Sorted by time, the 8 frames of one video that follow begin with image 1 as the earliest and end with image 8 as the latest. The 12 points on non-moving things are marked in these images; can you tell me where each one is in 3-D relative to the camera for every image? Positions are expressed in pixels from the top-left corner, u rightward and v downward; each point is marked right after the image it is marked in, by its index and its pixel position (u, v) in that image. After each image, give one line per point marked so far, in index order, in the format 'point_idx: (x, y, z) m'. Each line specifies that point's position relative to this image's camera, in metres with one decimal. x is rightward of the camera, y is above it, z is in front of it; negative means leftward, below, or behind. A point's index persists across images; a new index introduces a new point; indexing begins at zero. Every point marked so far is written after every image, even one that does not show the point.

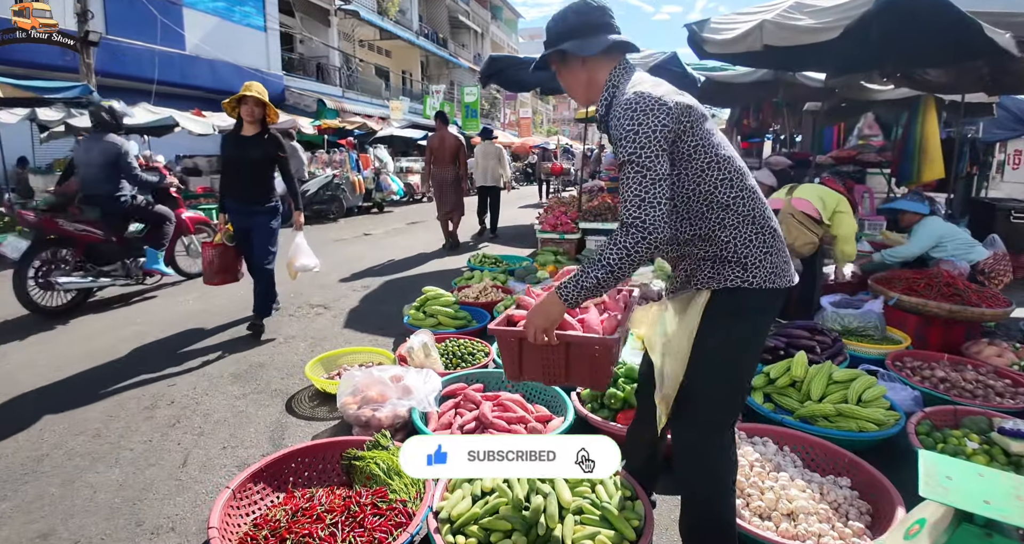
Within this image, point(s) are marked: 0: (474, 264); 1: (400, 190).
0: (-0.5, +0.1, +6.8) m
1: (-3.4, +2.5, +16.6) m
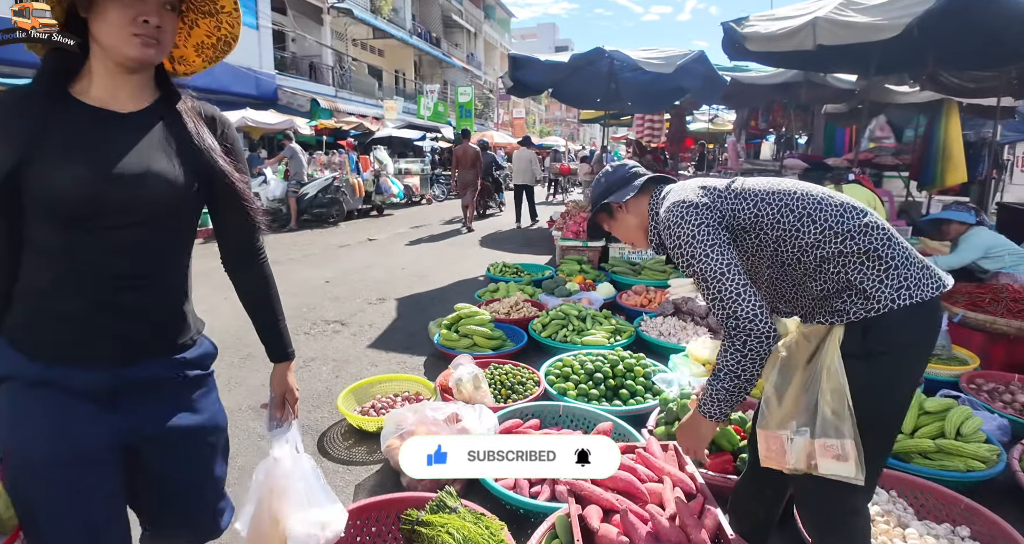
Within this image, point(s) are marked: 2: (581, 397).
0: (-0.2, 0.0, +6.4) m
1: (-3.3, +2.4, +16.1) m
2: (+0.4, -0.8, +3.3) m
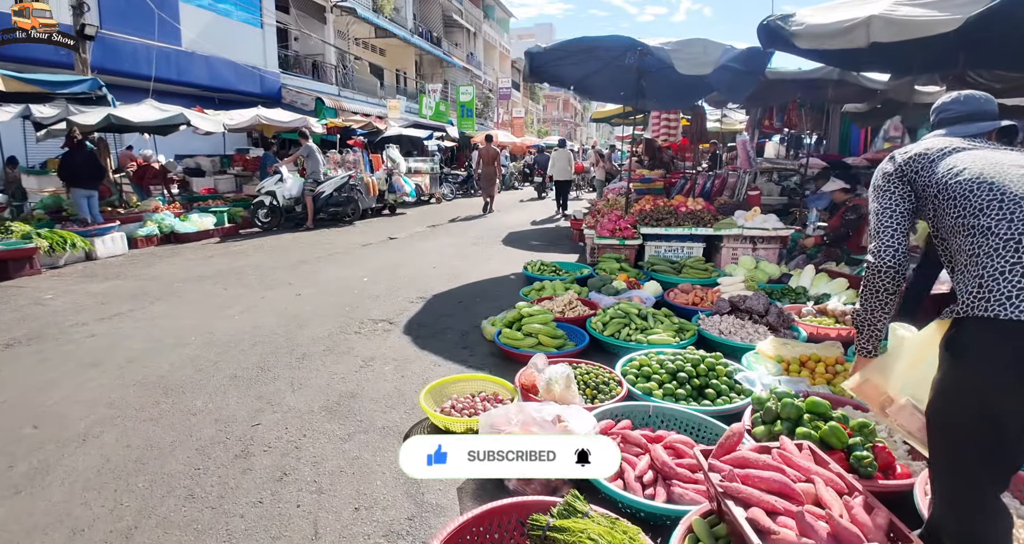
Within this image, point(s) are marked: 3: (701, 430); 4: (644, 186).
0: (+0.3, 0.0, +6.3) m
1: (-3.0, +2.4, +16.0) m
2: (+0.9, -0.7, +3.2) m
3: (+1.0, -0.8, +2.9) m
4: (+2.8, +1.8, +11.6) m
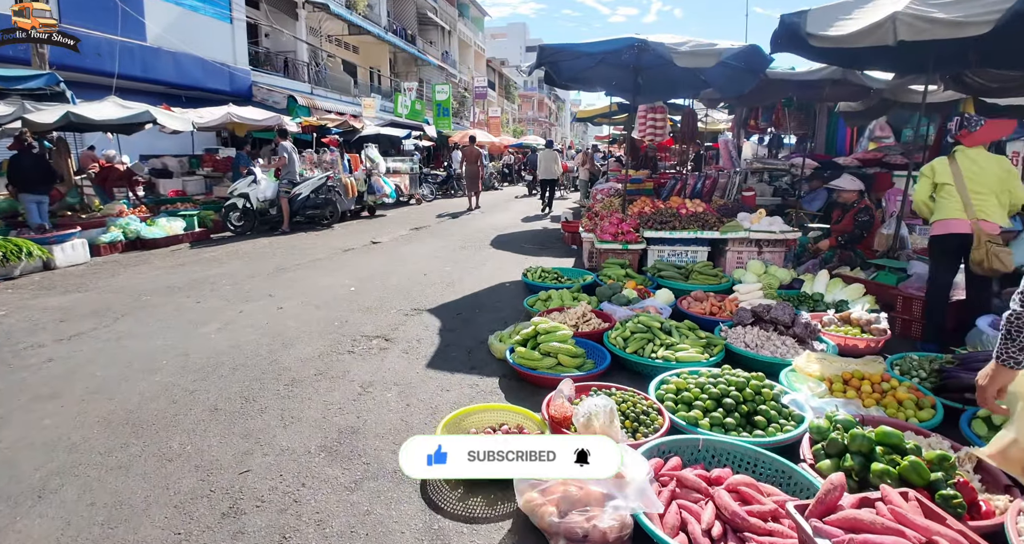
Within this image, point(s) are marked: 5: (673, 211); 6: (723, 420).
0: (+0.3, -0.1, +6.0) m
1: (-3.4, +2.3, +15.5) m
2: (+1.1, -0.8, +2.9) m
3: (+1.2, -0.9, +2.6) m
4: (+2.5, +1.8, +11.4) m
5: (+2.1, +0.8, +7.1) m
6: (+1.1, -0.8, +2.9) m
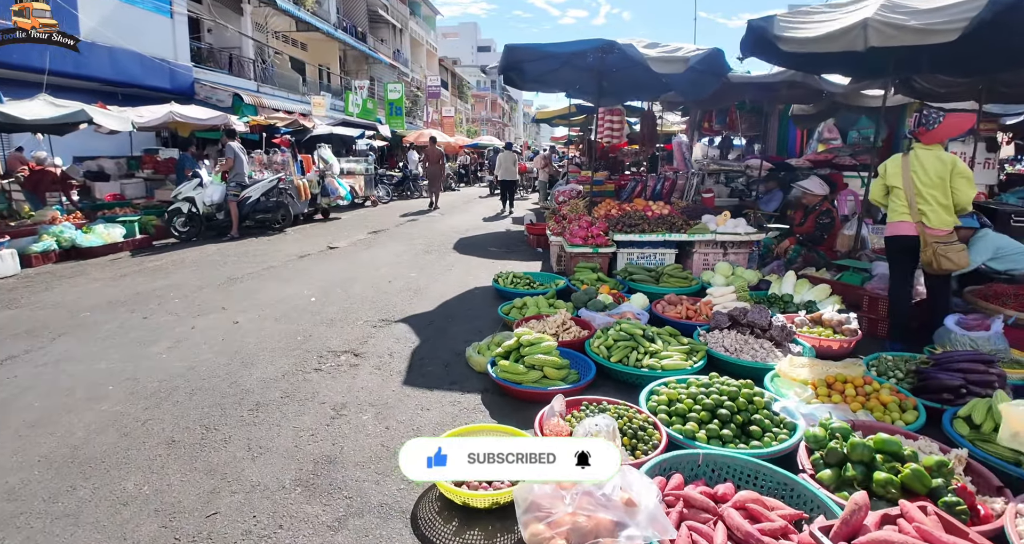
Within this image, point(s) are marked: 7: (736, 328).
0: (-0.1, -0.2, +5.8) m
1: (-4.5, +2.1, +15.0) m
2: (+1.0, -0.9, +2.8) m
3: (+1.2, -1.0, +2.6) m
4: (+1.8, +1.8, +11.4) m
5: (+1.7, +0.8, +7.1) m
6: (+1.1, -0.8, +2.8) m
7: (+1.9, -0.5, +4.5) m
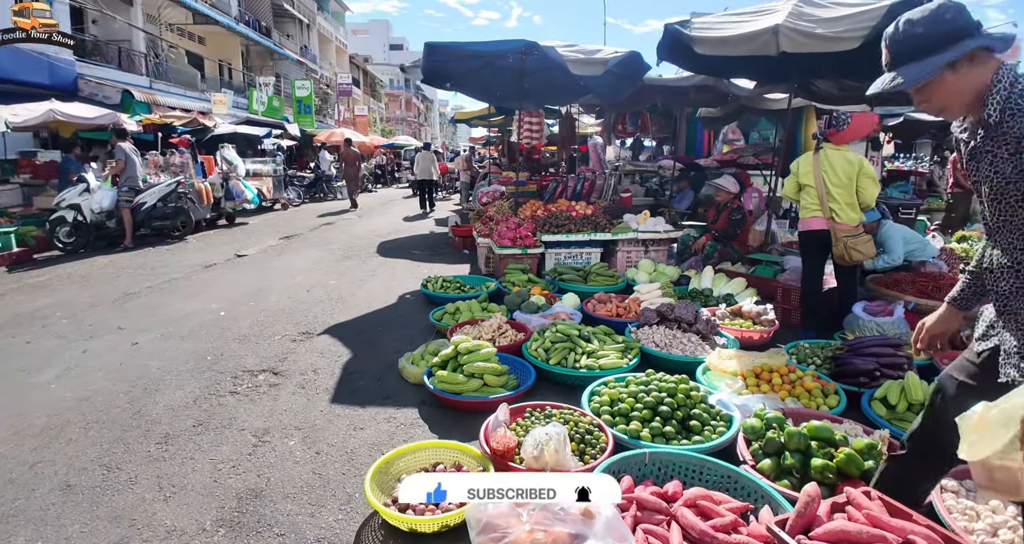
0: (-0.8, -0.2, +5.7) m
1: (-6.6, +1.9, +14.1) m
2: (+0.8, -0.9, +2.8) m
3: (+0.9, -1.0, +2.6) m
4: (+0.1, +1.8, +11.4) m
5: (+0.7, +0.8, +7.2) m
6: (+0.8, -0.8, +2.9) m
7: (+1.3, -0.4, +4.6) m
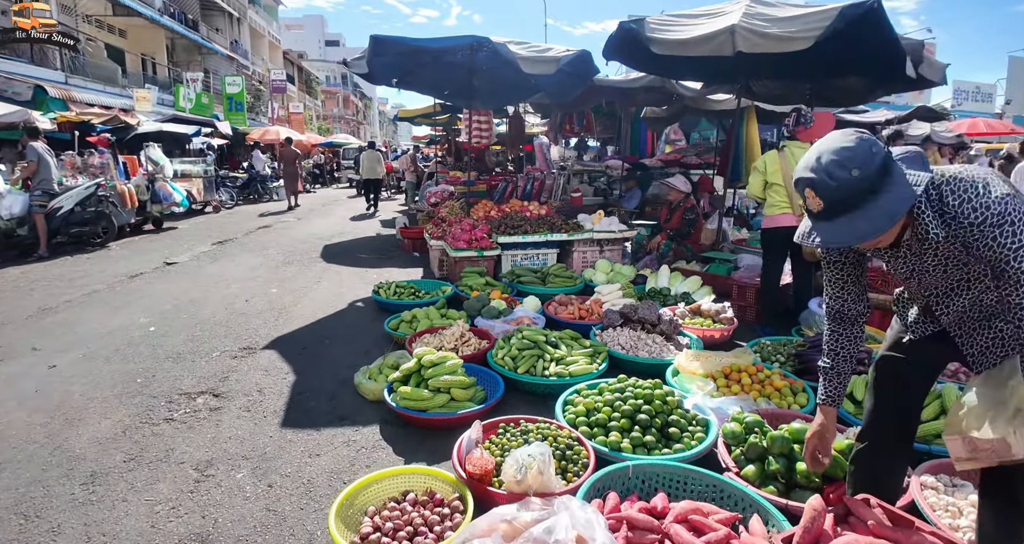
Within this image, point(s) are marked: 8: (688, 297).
0: (-1.2, -0.3, +5.4) m
1: (-7.9, +1.7, +13.2) m
2: (+0.6, -0.9, +2.7) m
3: (+0.8, -1.0, +2.5) m
4: (-0.9, +1.7, +11.2) m
5: (+0.1, +0.7, +7.0) m
6: (+0.7, -0.8, +2.8) m
7: (+1.0, -0.5, +4.6) m
8: (+1.8, -0.2, +5.5) m
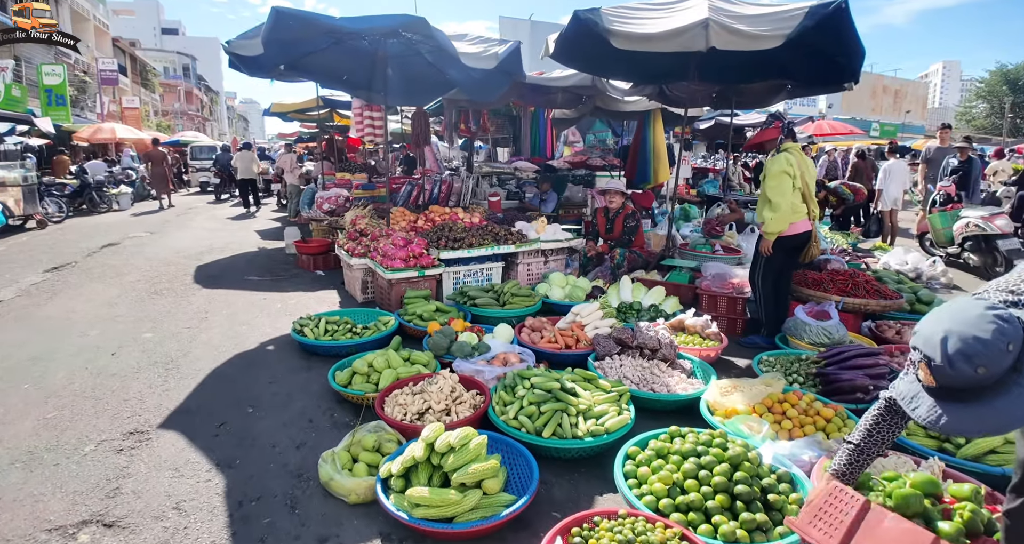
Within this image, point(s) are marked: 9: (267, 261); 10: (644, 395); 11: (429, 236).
0: (-1.5, -0.5, +4.3) m
1: (-9.9, +1.0, +10.4) m
2: (+0.9, -1.0, +2.1) m
3: (+1.2, -1.1, +2.0) m
4: (-2.6, +1.4, +10.0) m
5: (-0.6, +0.5, +6.2) m
6: (+1.0, -1.0, +2.2) m
7: (+0.8, -0.6, +4.0) m
8: (+1.4, -0.4, +5.0) m
9: (-4.0, +0.2, +8.9) m
10: (+0.8, -0.8, +3.4) m
11: (-0.9, +0.4, +5.8) m
